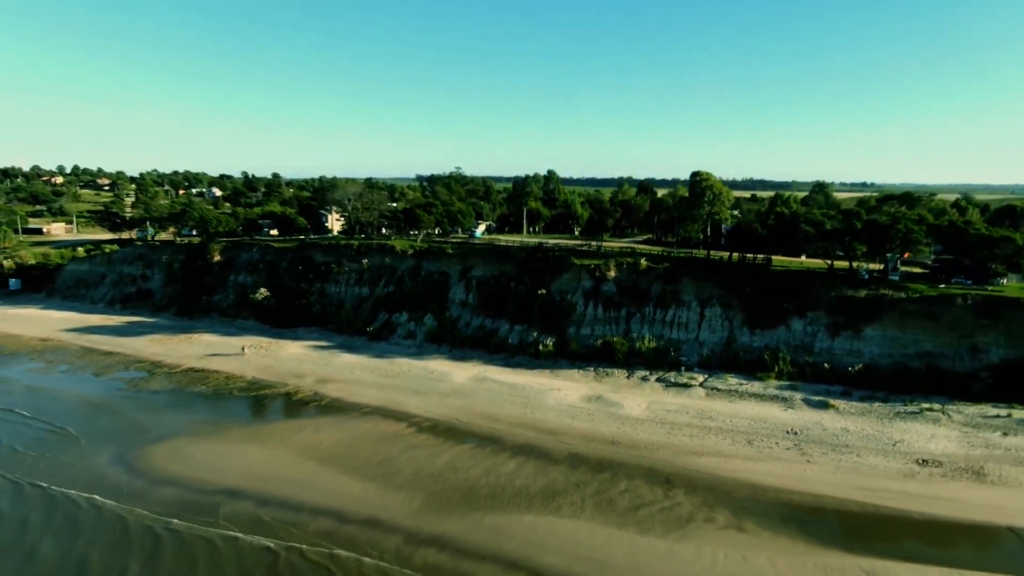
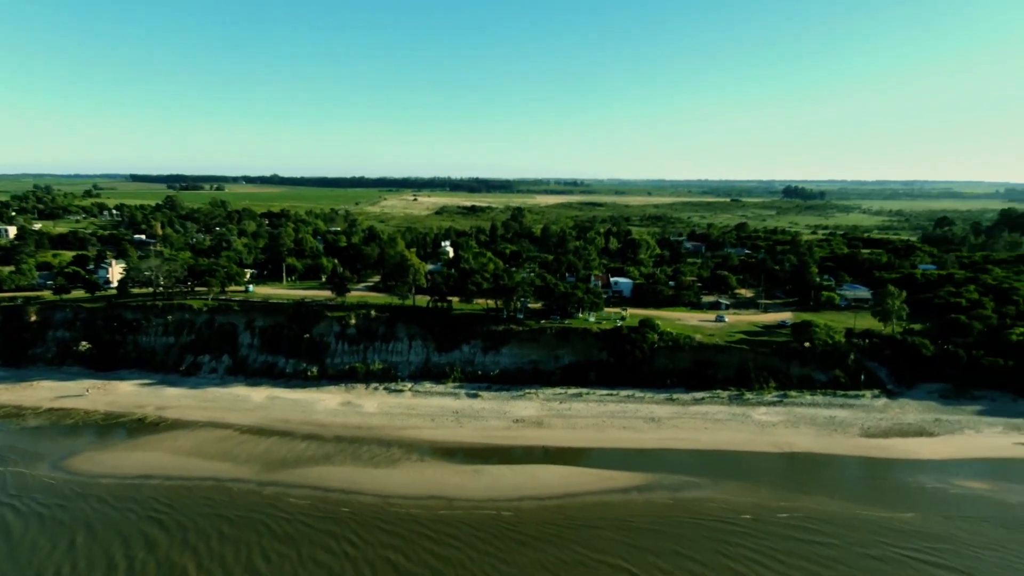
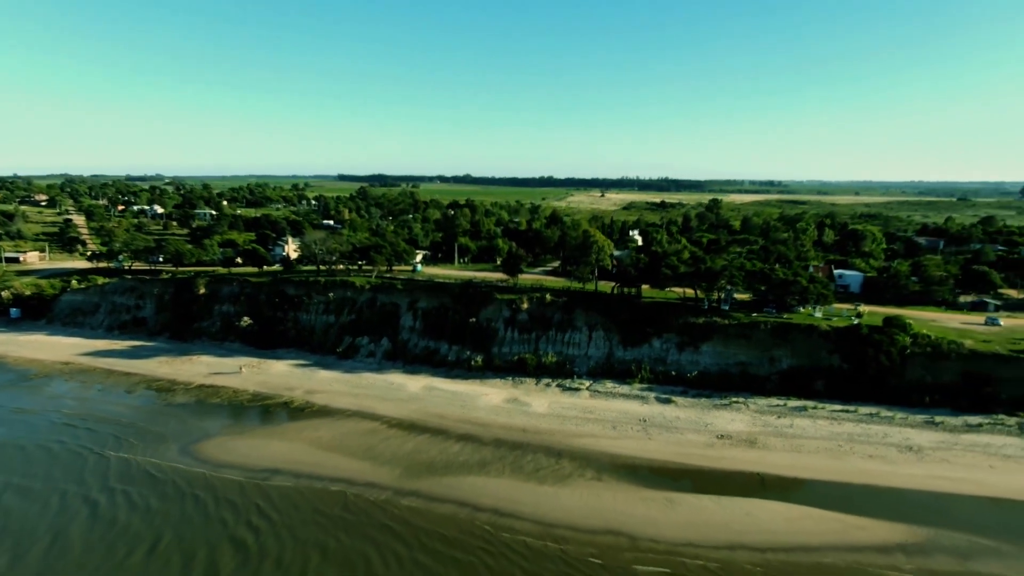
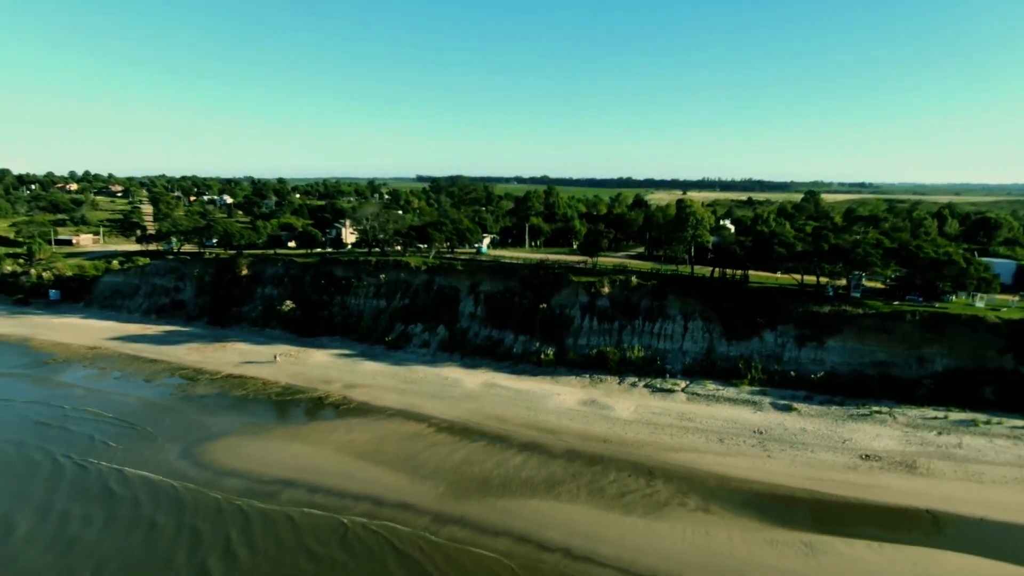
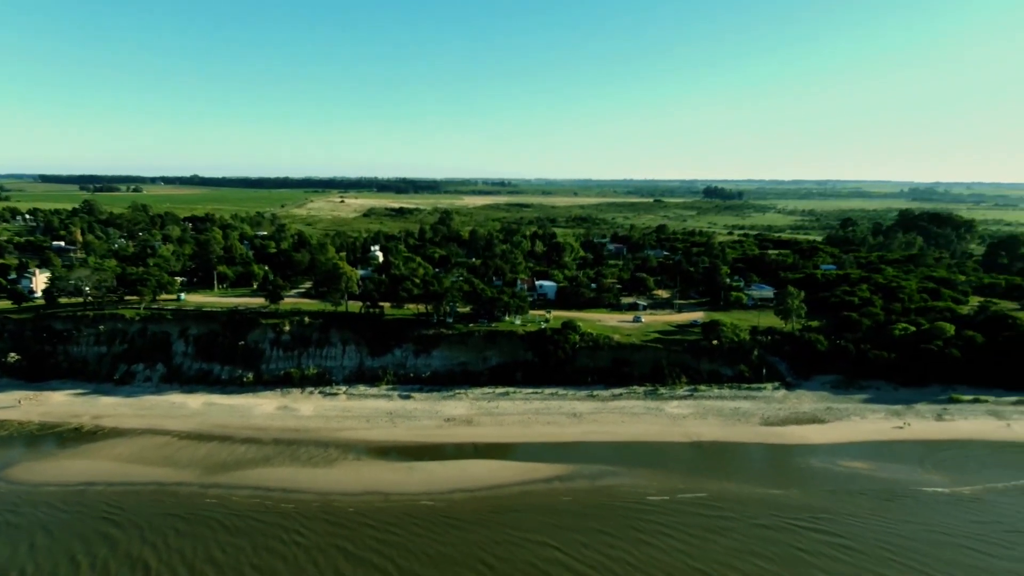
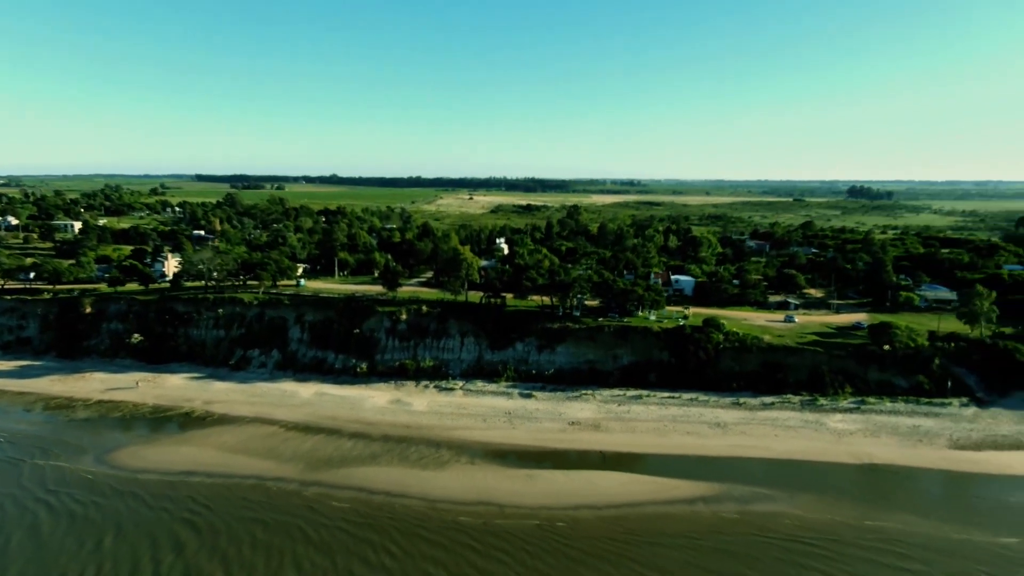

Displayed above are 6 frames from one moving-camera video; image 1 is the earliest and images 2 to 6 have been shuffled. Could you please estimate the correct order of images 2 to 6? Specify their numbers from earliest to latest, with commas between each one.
4, 3, 6, 2, 5
